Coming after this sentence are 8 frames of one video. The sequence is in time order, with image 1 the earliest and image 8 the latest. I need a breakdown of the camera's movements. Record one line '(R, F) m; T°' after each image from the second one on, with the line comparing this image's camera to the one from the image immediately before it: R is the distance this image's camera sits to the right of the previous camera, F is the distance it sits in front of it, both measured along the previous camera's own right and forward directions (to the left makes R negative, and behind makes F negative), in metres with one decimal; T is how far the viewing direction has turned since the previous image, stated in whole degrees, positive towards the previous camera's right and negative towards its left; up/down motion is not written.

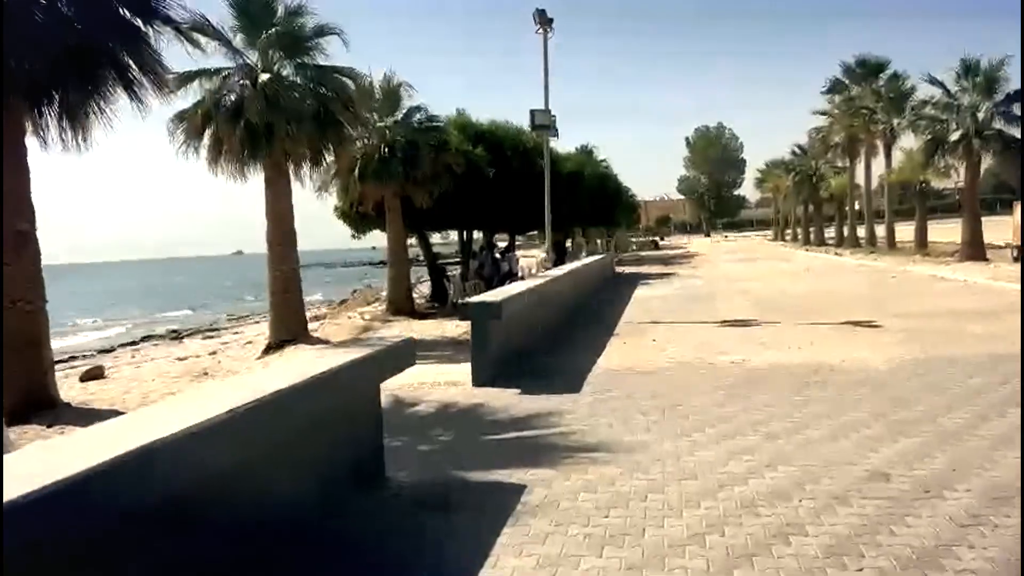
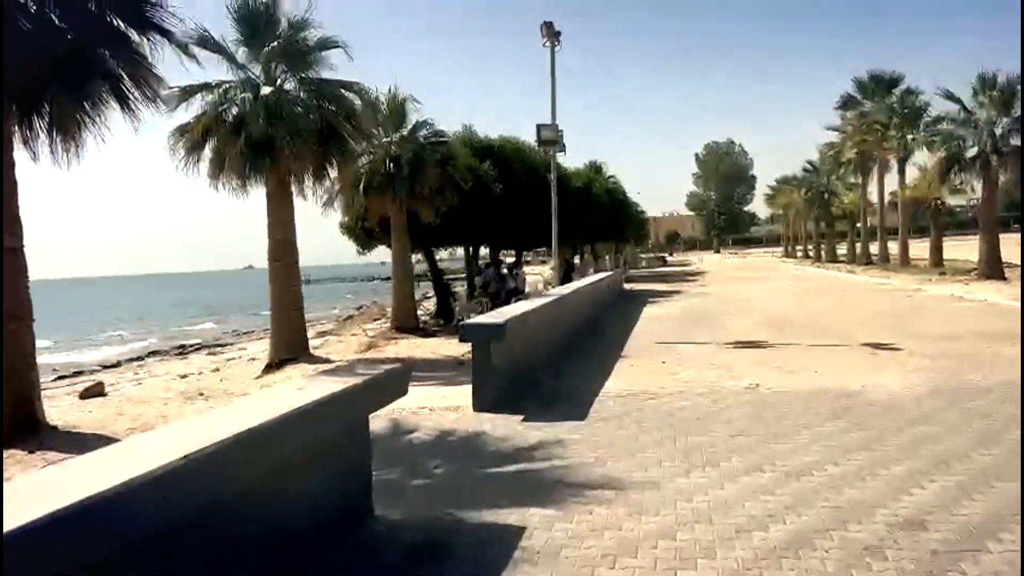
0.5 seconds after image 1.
(+0.1, +0.4) m; -1°
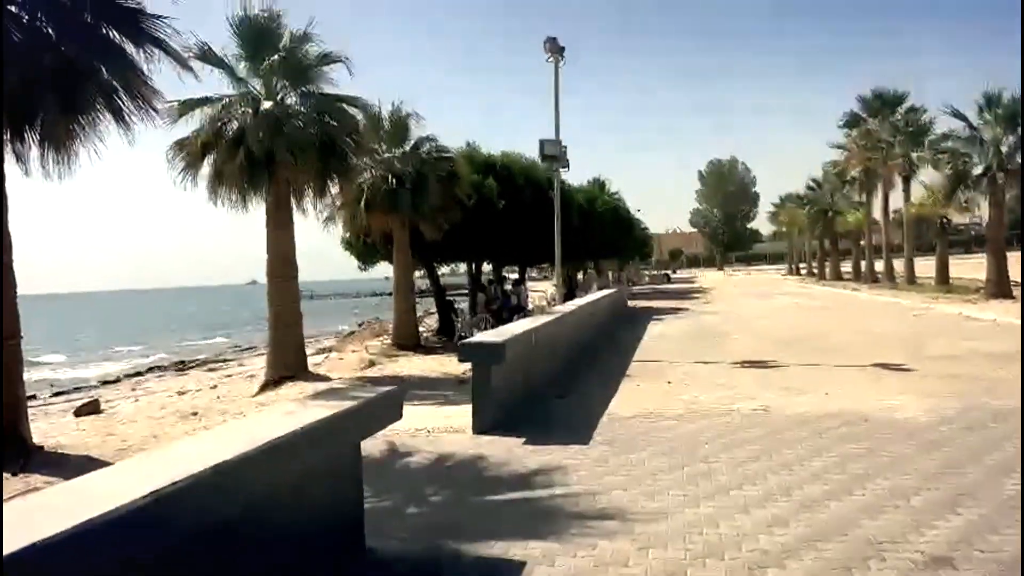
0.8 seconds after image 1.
(0.0, +0.3) m; 0°
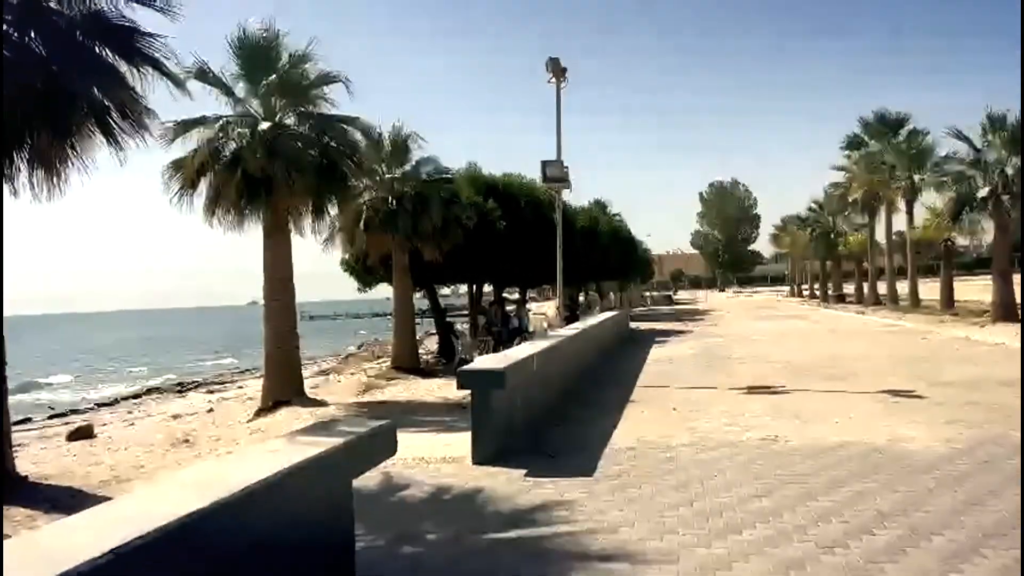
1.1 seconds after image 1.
(0.0, +0.3) m; 0°
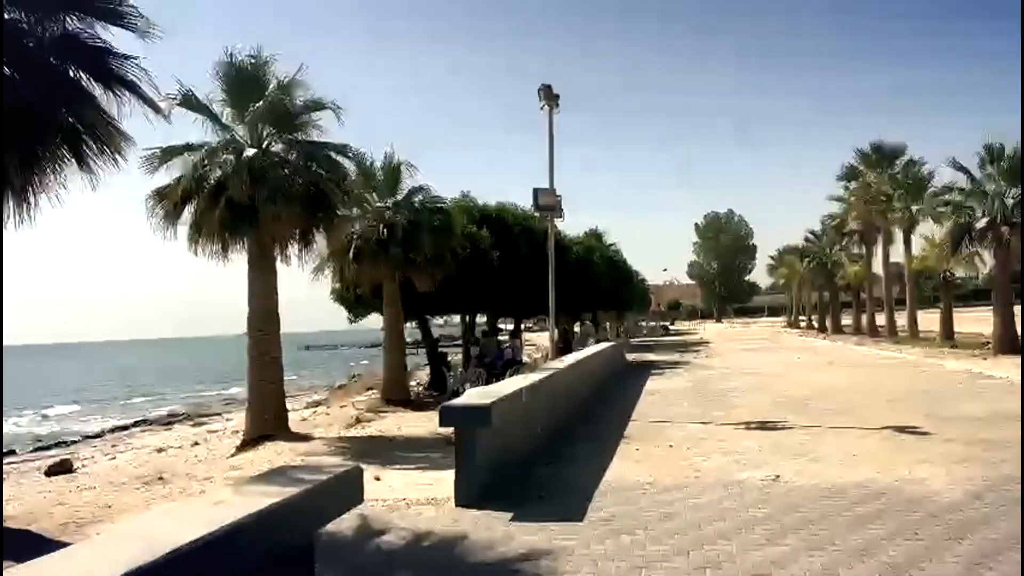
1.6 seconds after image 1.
(+0.1, +0.5) m; 0°
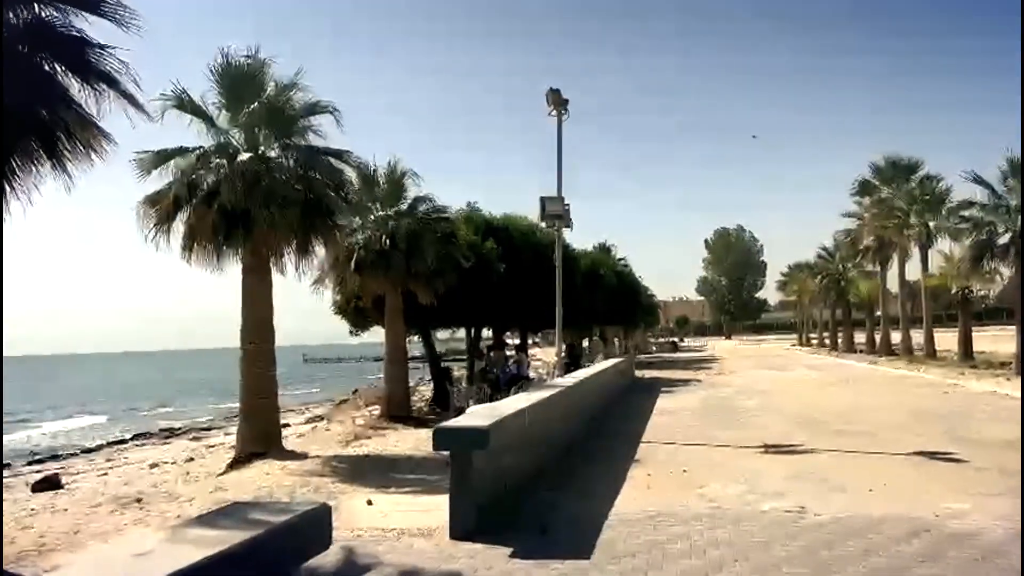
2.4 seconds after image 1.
(0.0, +0.8) m; 0°
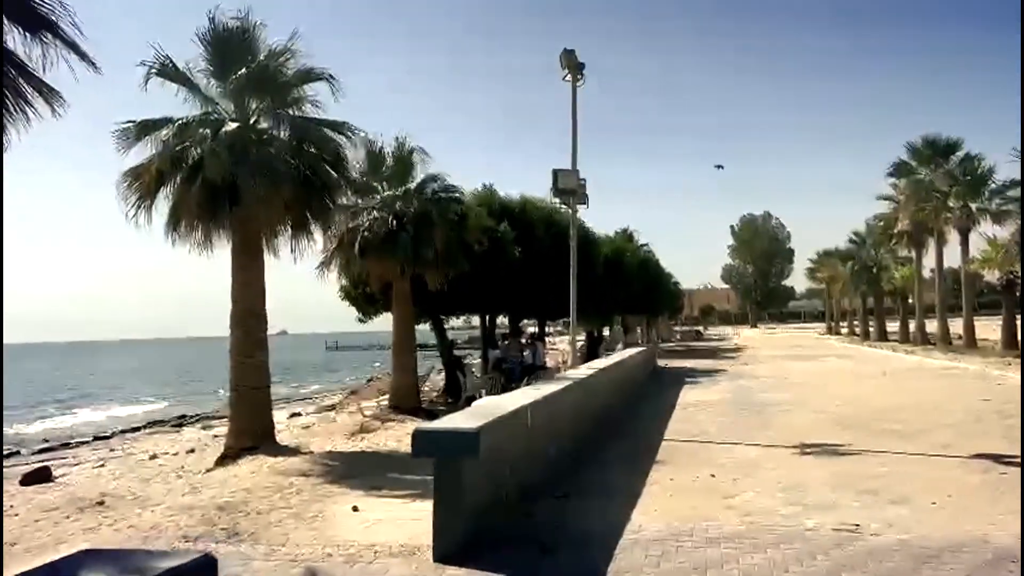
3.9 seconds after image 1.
(+0.2, +1.4) m; -1°
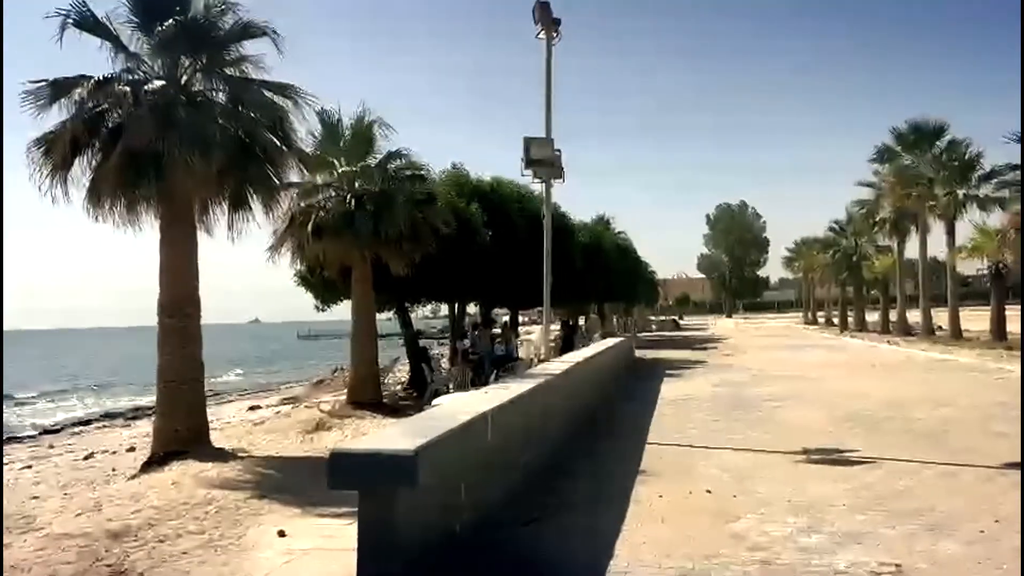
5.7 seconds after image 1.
(+0.1, +1.7) m; +2°
